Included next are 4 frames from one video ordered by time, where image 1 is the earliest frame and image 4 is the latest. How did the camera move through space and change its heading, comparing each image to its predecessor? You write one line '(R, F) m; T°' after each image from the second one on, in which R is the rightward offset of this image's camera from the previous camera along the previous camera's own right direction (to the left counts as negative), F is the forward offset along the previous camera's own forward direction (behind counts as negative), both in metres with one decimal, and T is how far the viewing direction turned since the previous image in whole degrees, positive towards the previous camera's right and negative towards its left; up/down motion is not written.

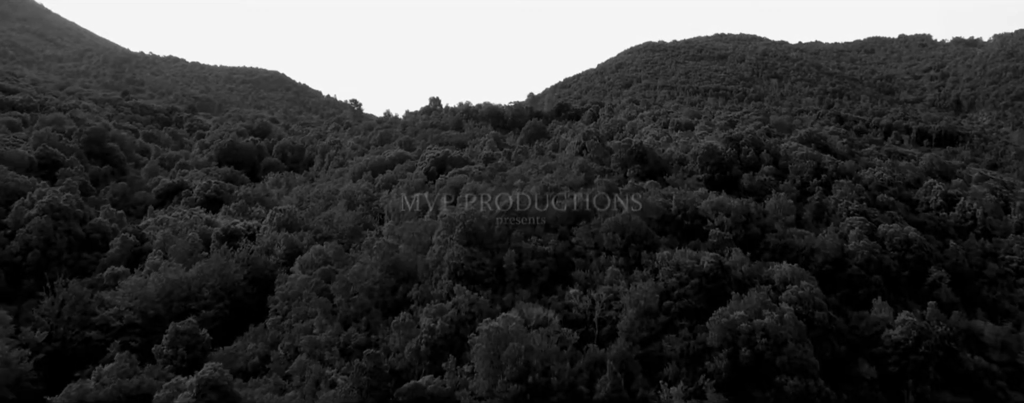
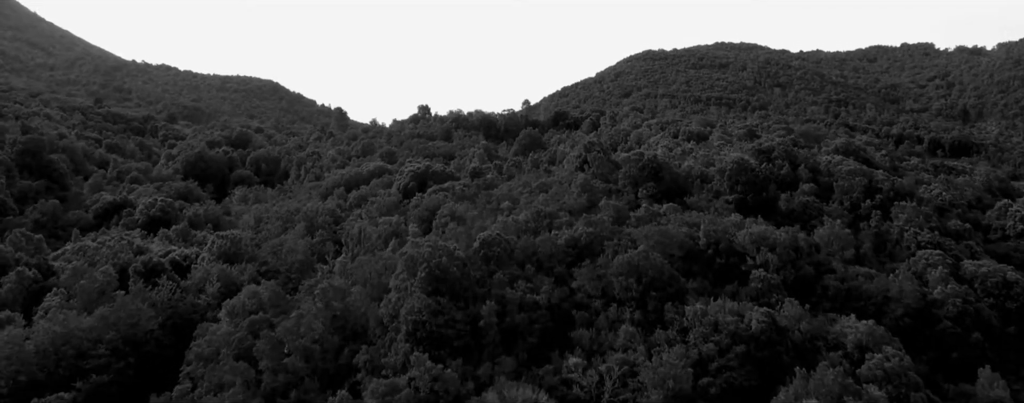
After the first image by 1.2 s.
(+0.5, +6.1) m; 0°
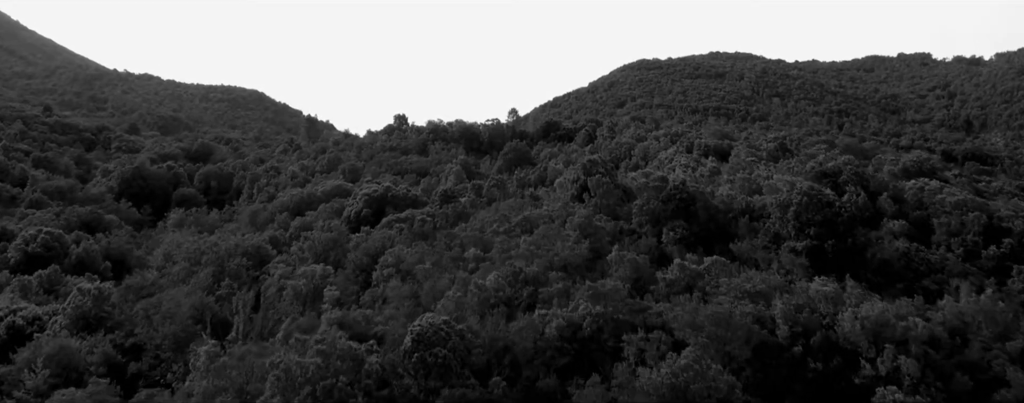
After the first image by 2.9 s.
(+0.6, +8.5) m; +1°
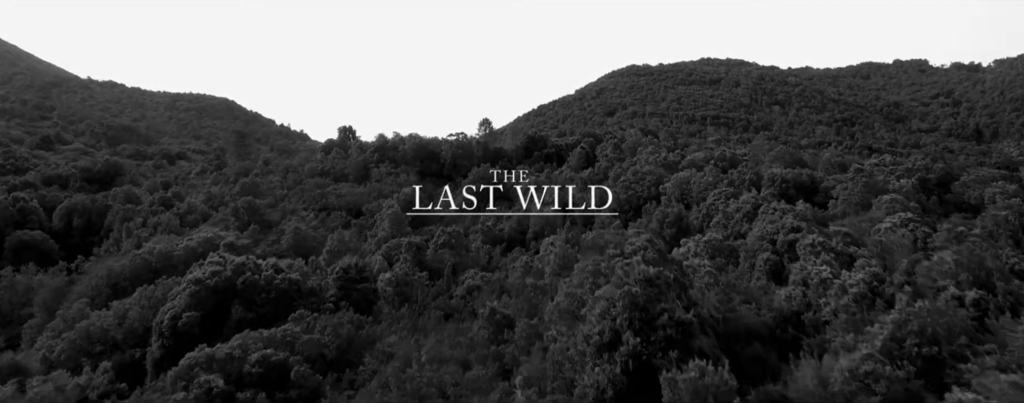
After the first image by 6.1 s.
(+0.9, +16.1) m; +1°
